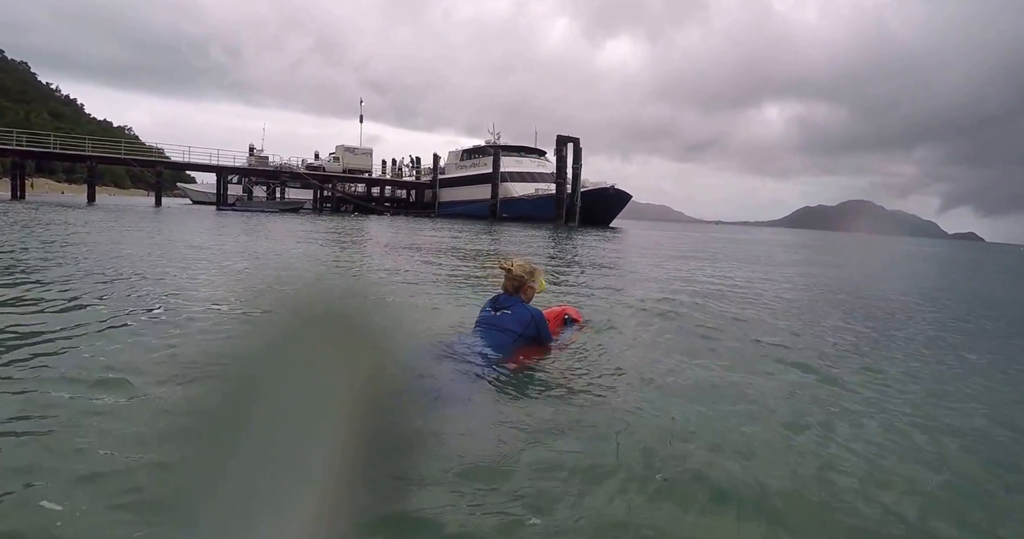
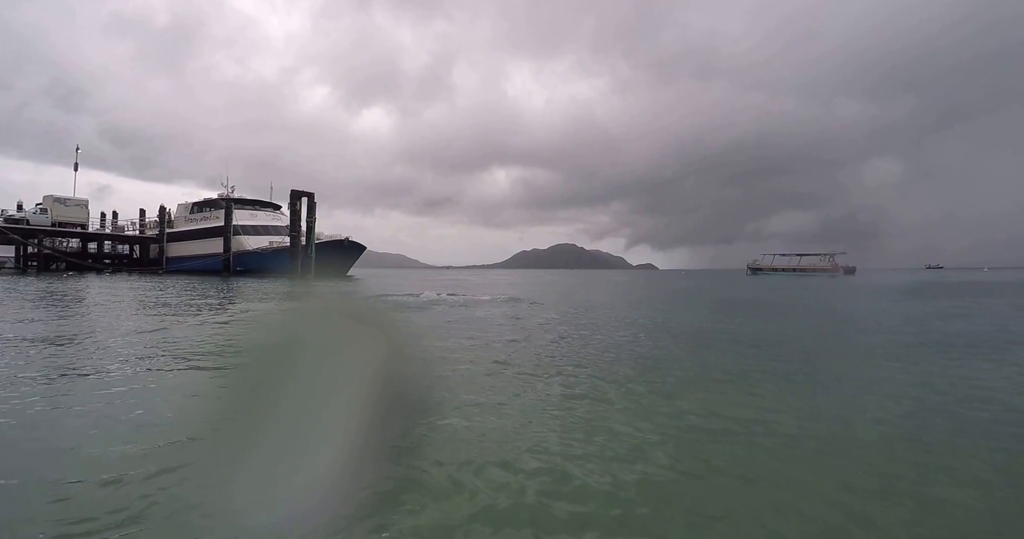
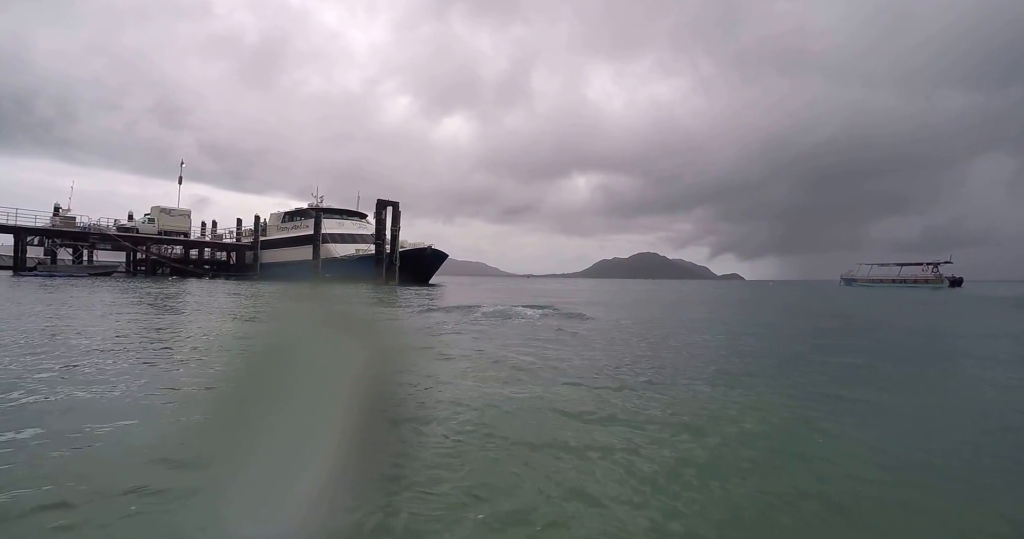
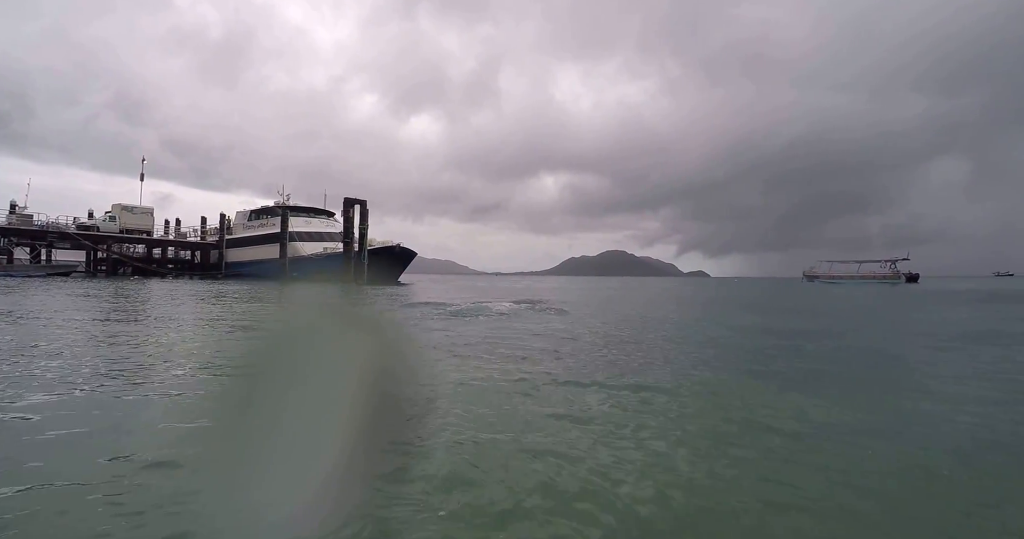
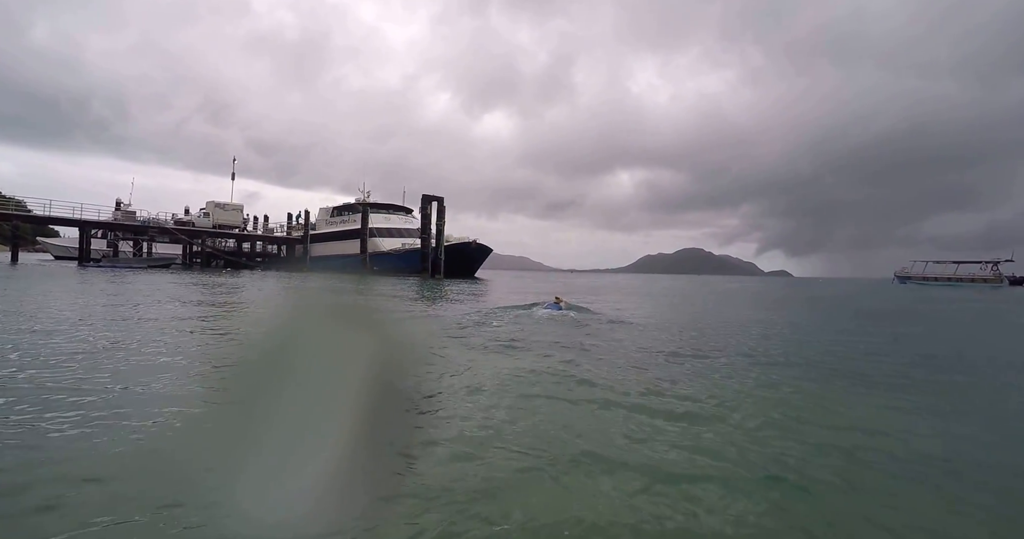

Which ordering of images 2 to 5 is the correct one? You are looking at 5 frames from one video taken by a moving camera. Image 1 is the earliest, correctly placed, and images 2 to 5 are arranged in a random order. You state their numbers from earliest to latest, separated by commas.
5, 3, 4, 2
